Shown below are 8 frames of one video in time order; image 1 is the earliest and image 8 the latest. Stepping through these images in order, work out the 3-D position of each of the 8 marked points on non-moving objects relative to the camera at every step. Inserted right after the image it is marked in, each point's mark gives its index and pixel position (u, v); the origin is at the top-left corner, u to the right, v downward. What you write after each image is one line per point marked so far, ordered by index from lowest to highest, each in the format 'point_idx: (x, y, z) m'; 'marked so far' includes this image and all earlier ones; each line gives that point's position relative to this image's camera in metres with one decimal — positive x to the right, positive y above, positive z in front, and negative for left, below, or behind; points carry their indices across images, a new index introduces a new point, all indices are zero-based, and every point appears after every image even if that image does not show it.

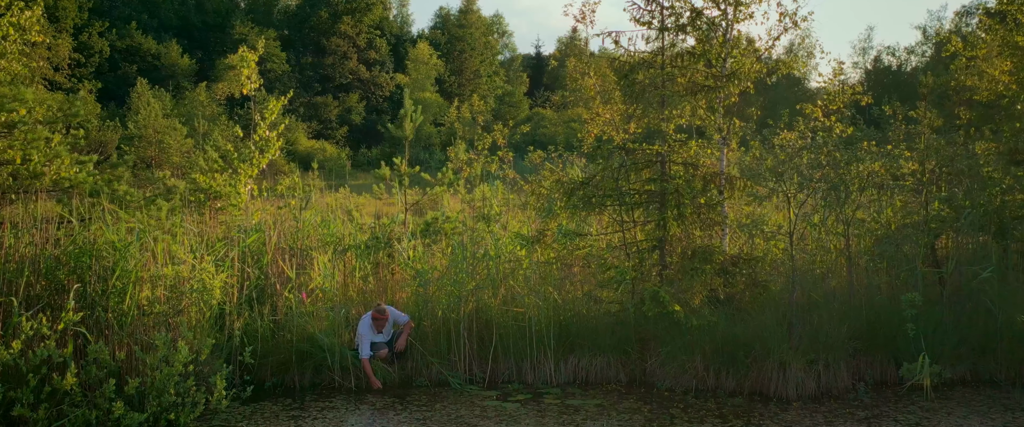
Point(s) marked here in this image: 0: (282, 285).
0: (-2.1, -0.7, +7.9) m
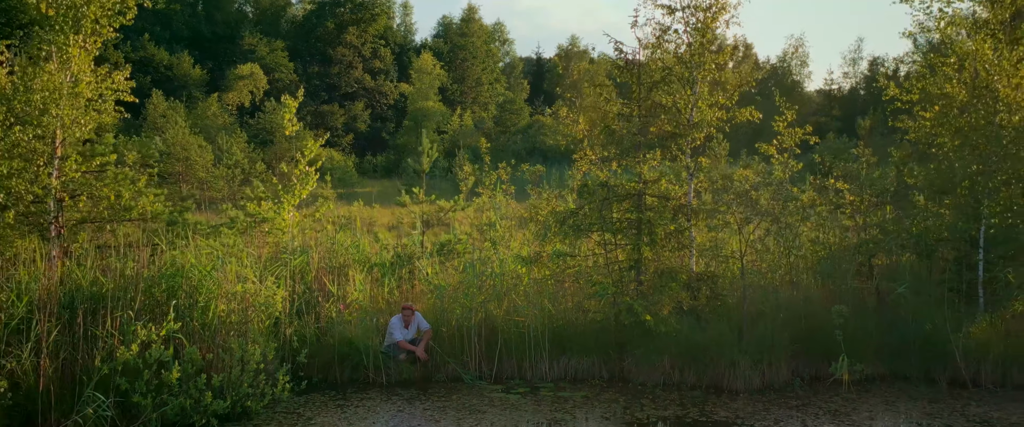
0: (-2.1, -0.9, +9.5) m
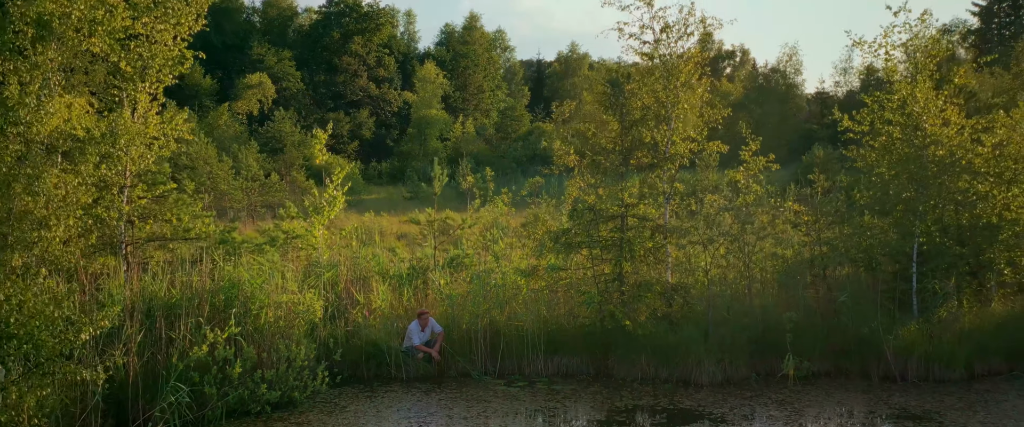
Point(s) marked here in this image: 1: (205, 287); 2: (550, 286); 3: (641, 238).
0: (-2.1, -1.2, +11.1) m
1: (-3.4, -0.8, +9.7) m
2: (+0.5, -0.9, +10.9) m
3: (+1.6, -0.3, +10.5) m
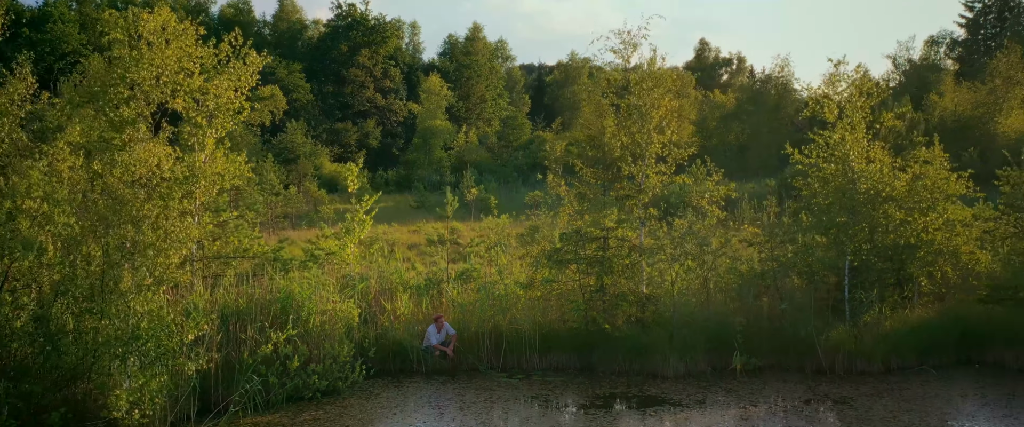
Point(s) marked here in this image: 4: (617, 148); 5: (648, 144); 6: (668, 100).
0: (-2.1, -1.5, +13.3) m
1: (-3.4, -1.2, +11.9) m
2: (+0.5, -1.3, +13.2) m
3: (+1.6, -0.6, +12.8) m
4: (+1.6, +1.0, +13.1) m
5: (+2.1, +1.1, +13.2) m
6: (+2.4, +1.8, +13.2) m
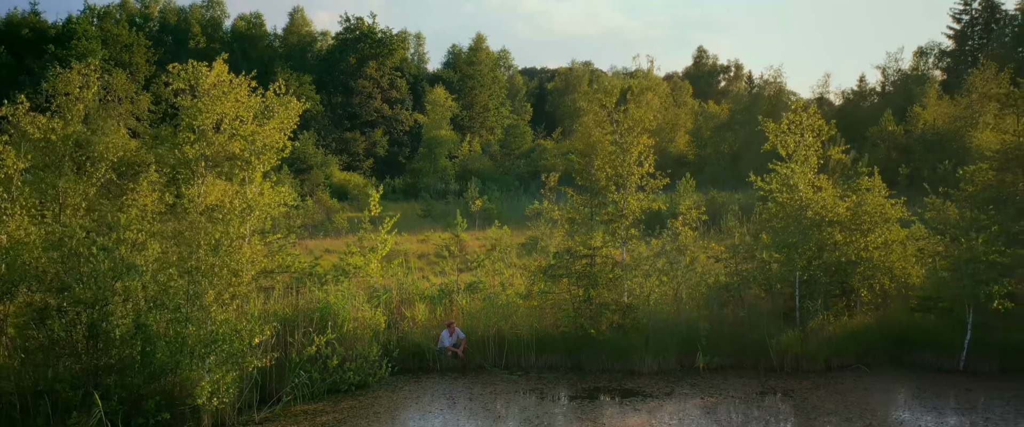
0: (-2.0, -1.9, +15.7) m
1: (-3.4, -1.6, +14.3) m
2: (+0.5, -1.7, +15.5) m
3: (+1.6, -1.0, +15.1) m
4: (+1.6, +0.6, +15.5) m
5: (+2.1, +0.7, +15.5) m
6: (+2.4, +1.4, +15.5) m
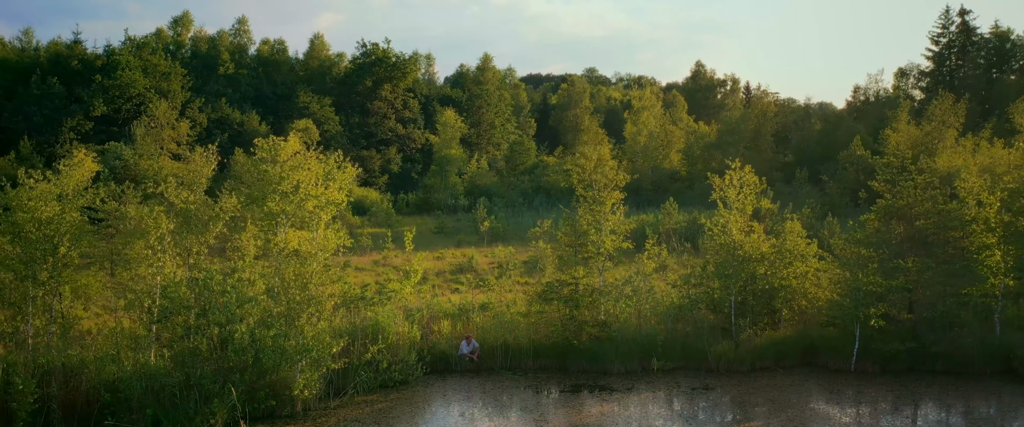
0: (-2.0, -2.8, +20.5) m
1: (-3.3, -2.5, +19.1) m
2: (+0.6, -2.6, +20.3) m
3: (+1.7, -1.9, +19.9) m
4: (+1.7, -0.3, +20.3) m
5: (+2.2, -0.2, +20.3) m
6: (+2.5, +0.5, +20.3) m
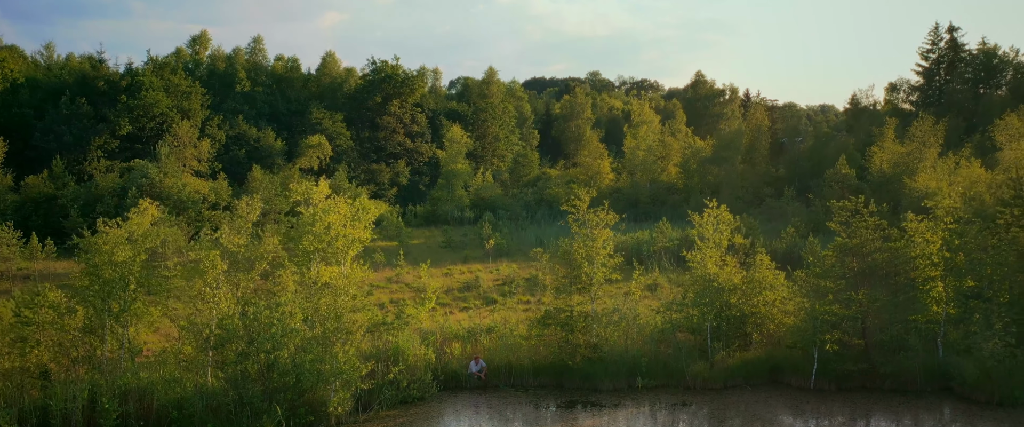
0: (-1.9, -3.8, +23.4) m
1: (-3.3, -3.4, +22.0) m
2: (+0.7, -3.5, +23.2) m
3: (+1.7, -2.9, +22.7) m
4: (+1.8, -1.2, +23.1) m
5: (+2.2, -1.2, +23.1) m
6: (+2.5, -0.5, +23.1) m
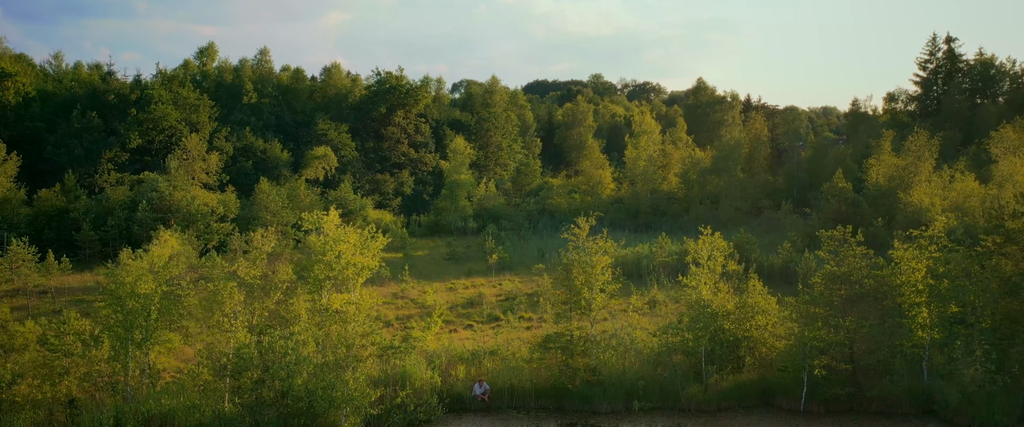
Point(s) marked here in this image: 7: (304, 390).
0: (-1.8, -4.6, +24.4) m
1: (-3.2, -4.2, +23.0) m
2: (+0.7, -4.3, +24.2) m
3: (+1.8, -3.7, +23.7) m
4: (+1.8, -2.0, +24.1) m
5: (+2.3, -2.0, +24.1) m
6: (+2.6, -1.3, +24.1) m
7: (-4.8, -4.1, +19.8) m
